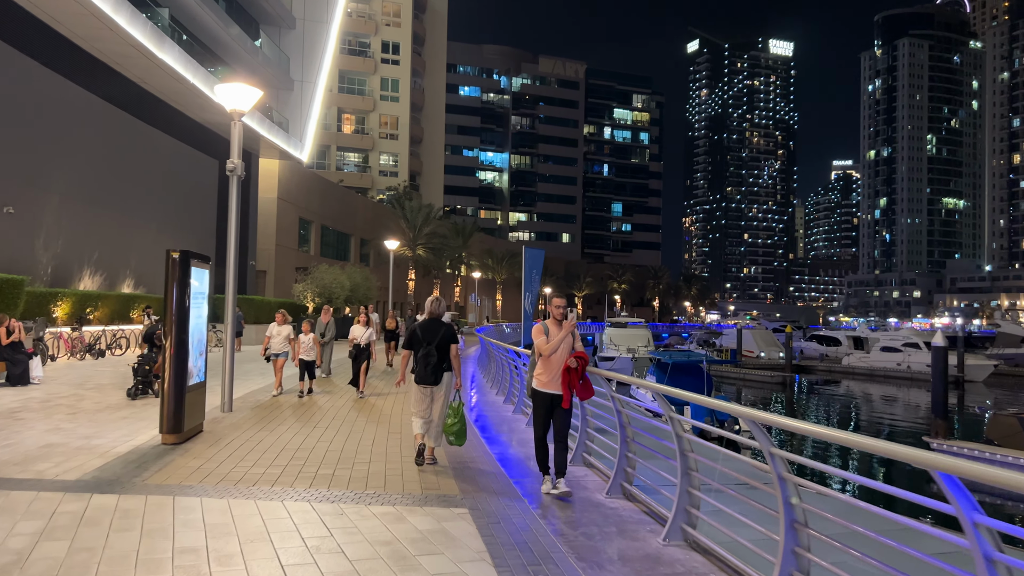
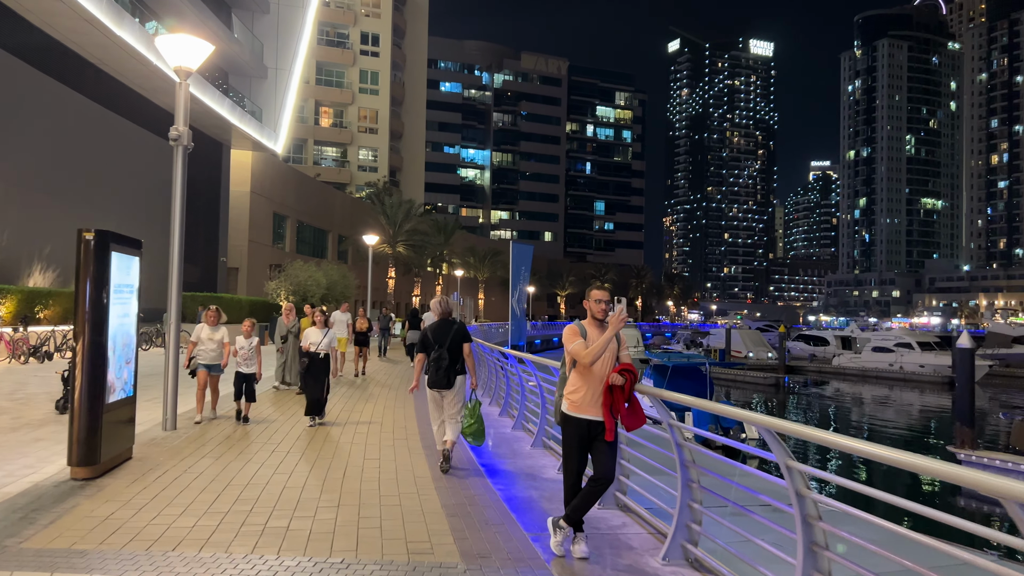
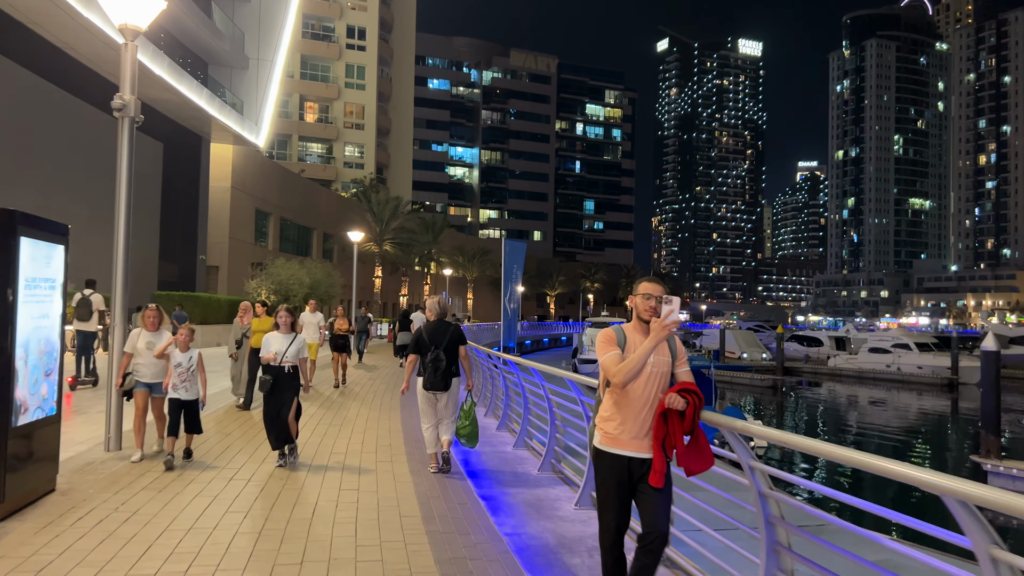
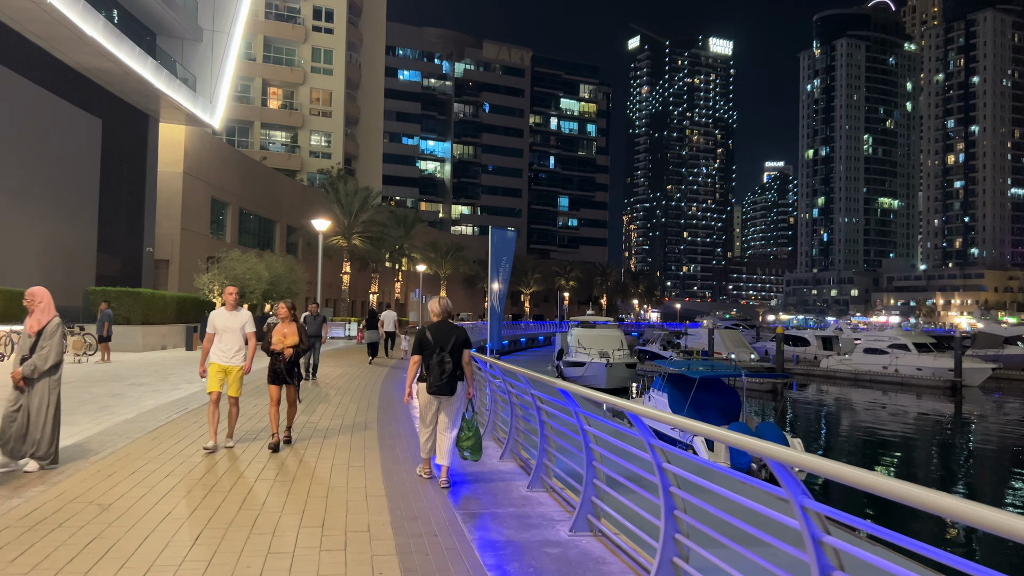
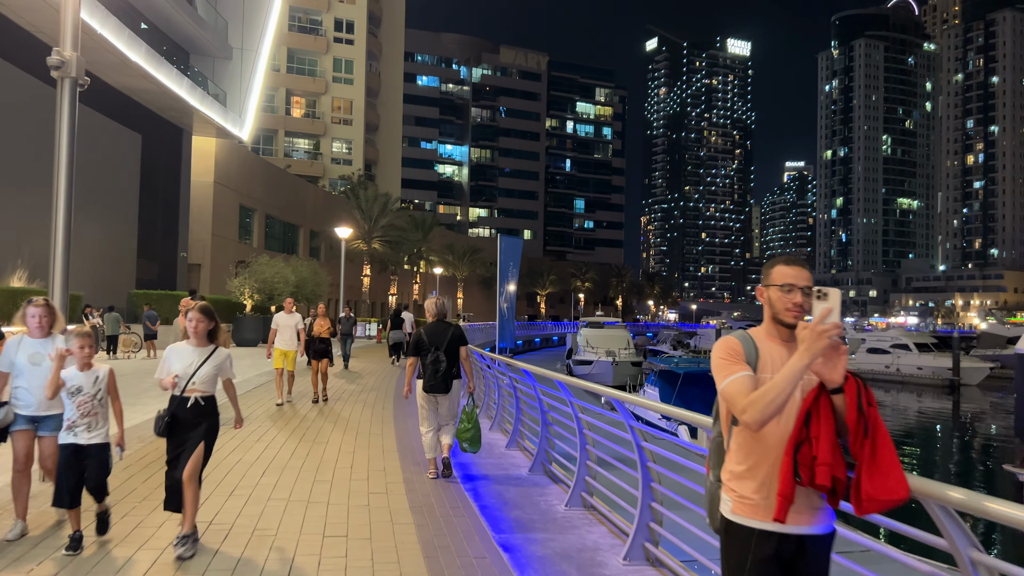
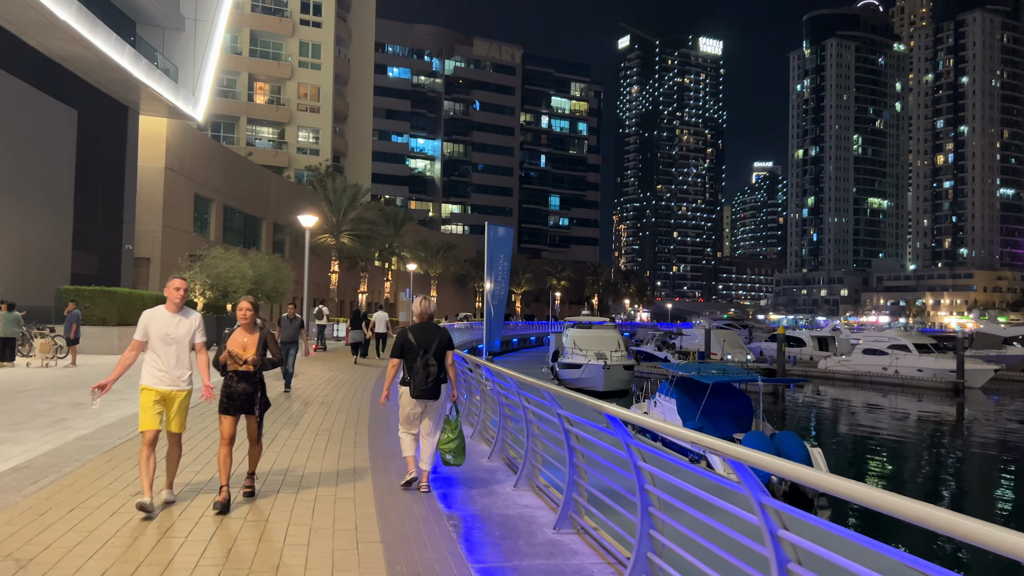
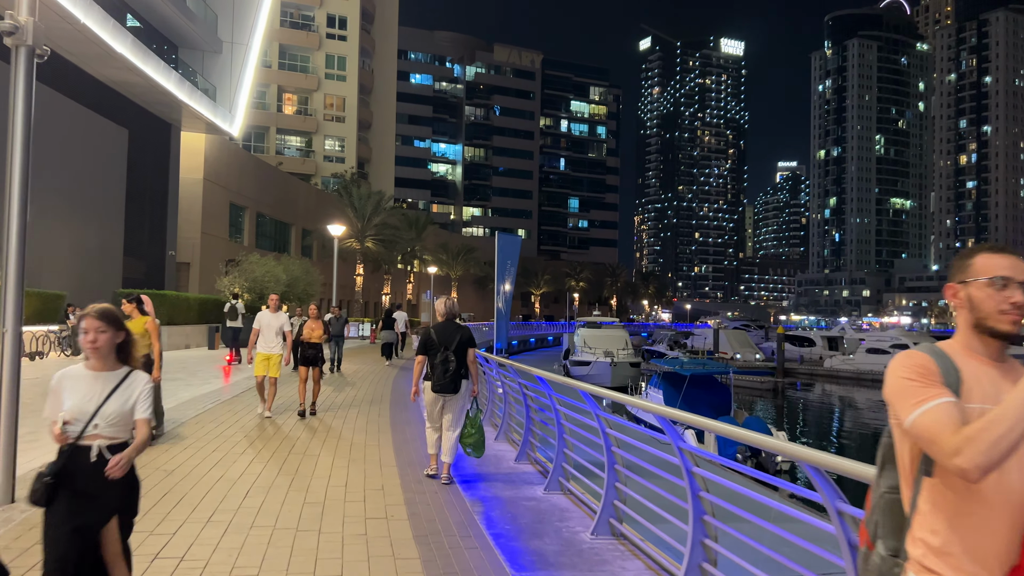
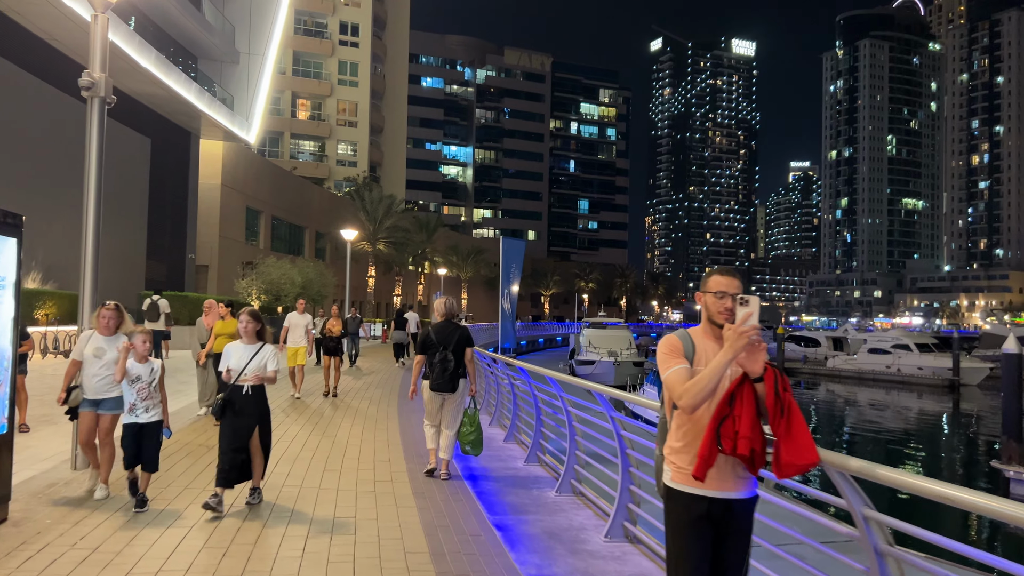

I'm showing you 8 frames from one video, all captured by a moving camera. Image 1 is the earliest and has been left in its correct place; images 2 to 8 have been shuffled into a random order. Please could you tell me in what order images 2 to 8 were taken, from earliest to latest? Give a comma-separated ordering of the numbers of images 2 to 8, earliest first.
2, 3, 8, 5, 7, 4, 6
